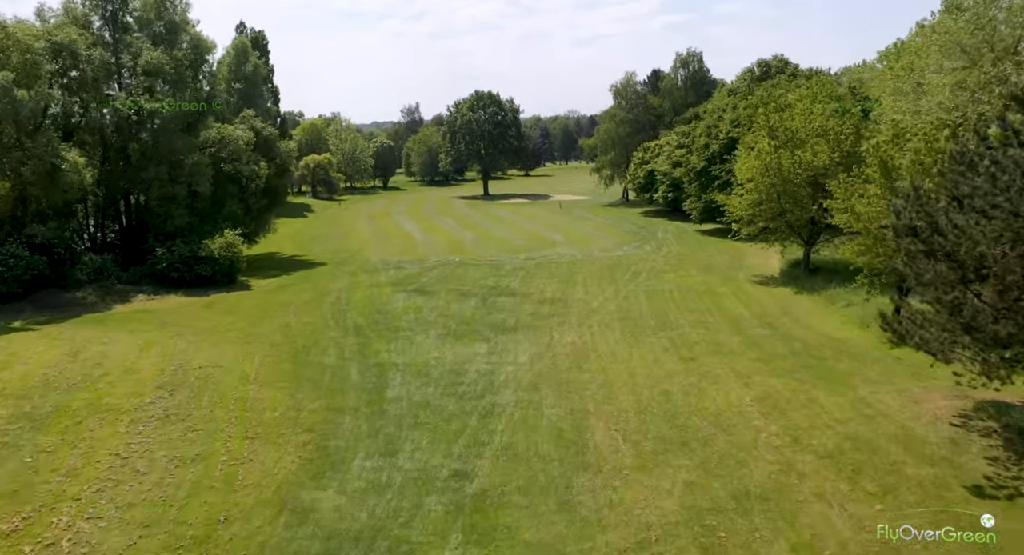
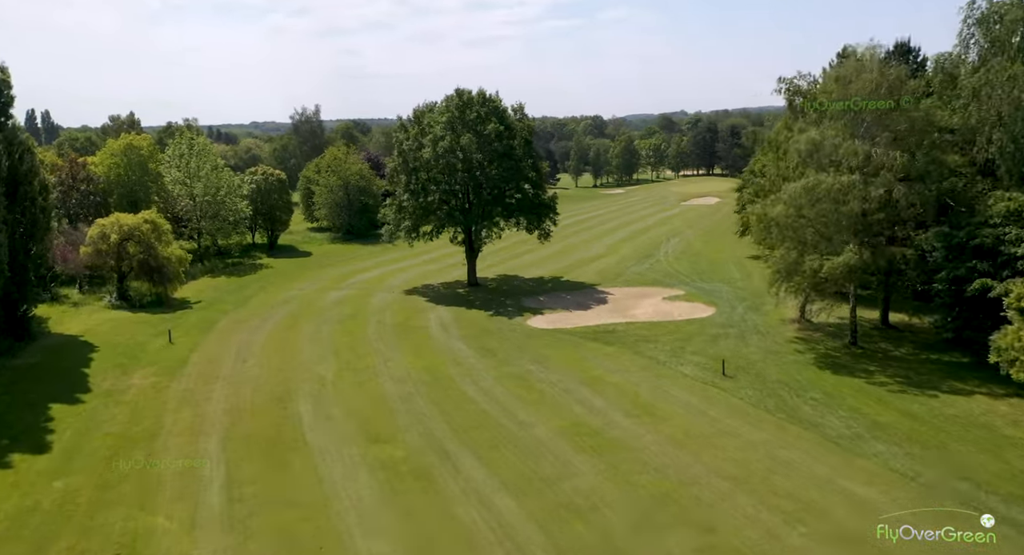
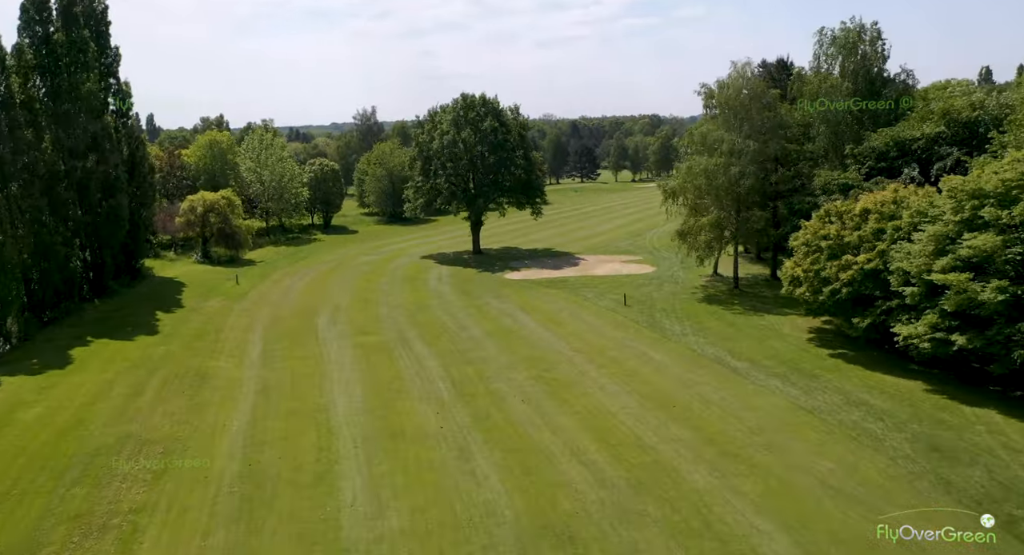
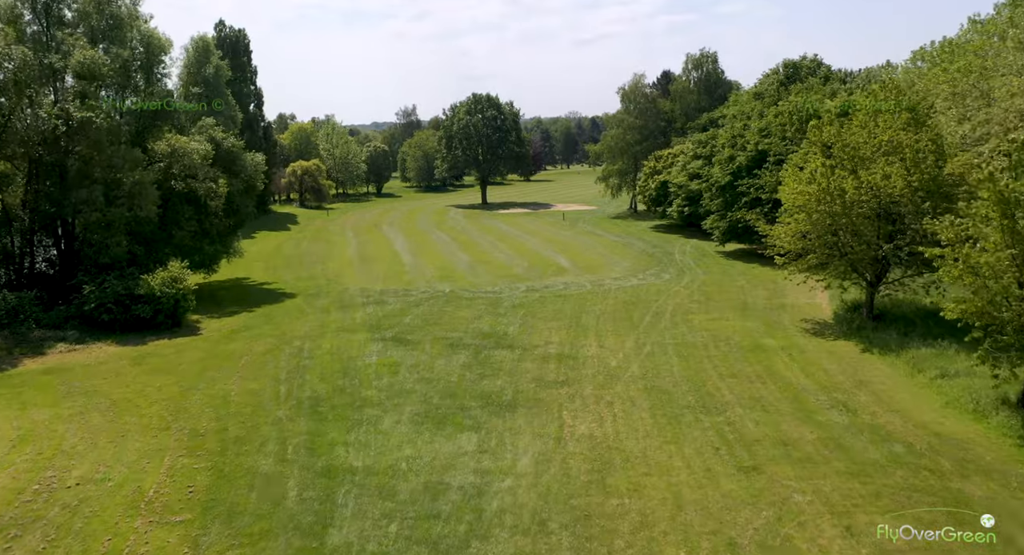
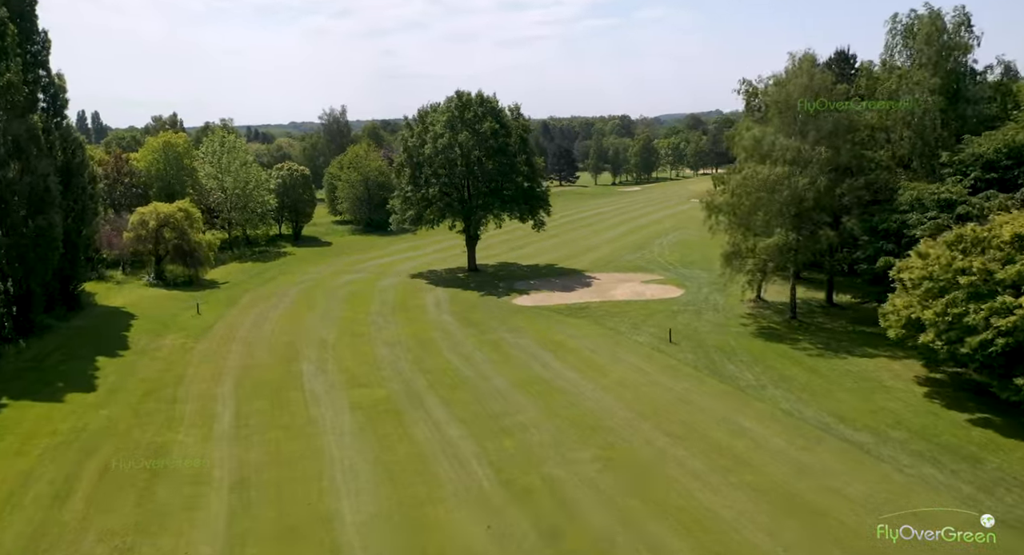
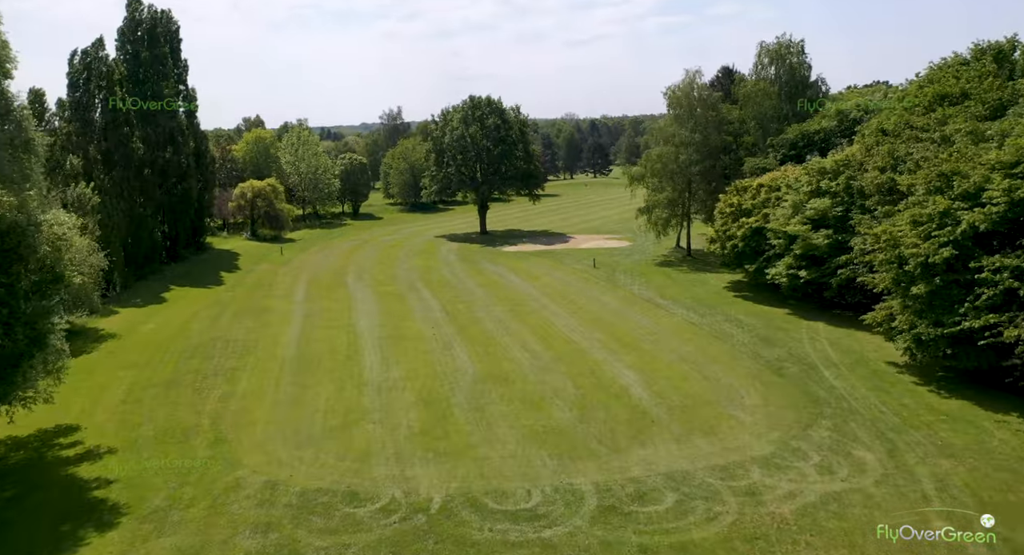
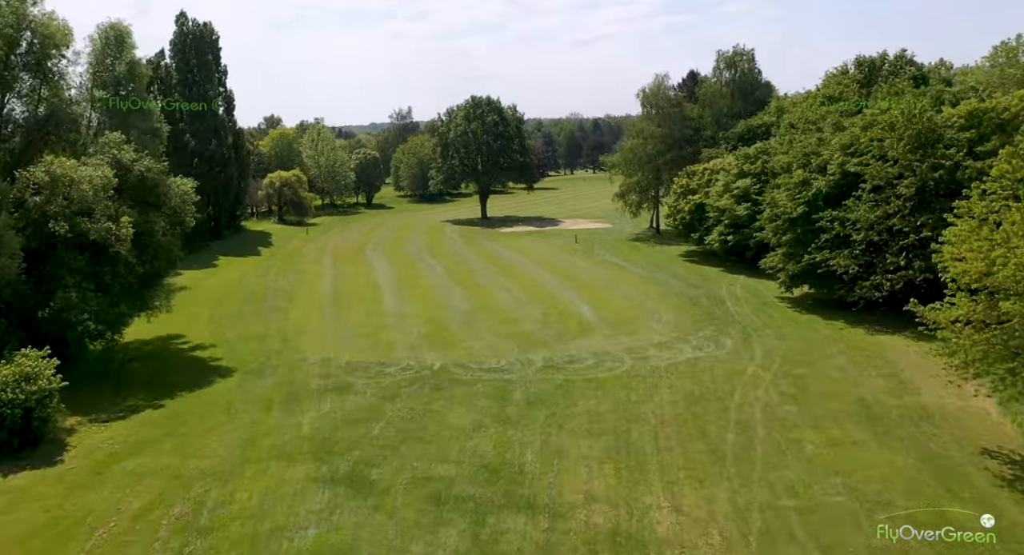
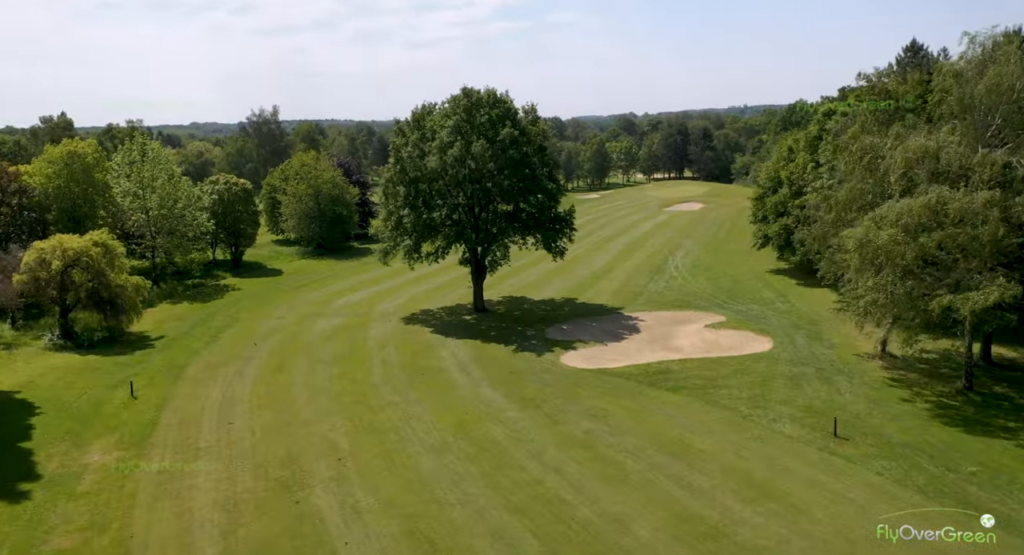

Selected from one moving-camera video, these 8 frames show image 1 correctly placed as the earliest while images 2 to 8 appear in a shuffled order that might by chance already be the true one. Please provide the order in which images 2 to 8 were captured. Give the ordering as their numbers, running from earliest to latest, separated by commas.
4, 7, 6, 3, 5, 2, 8
